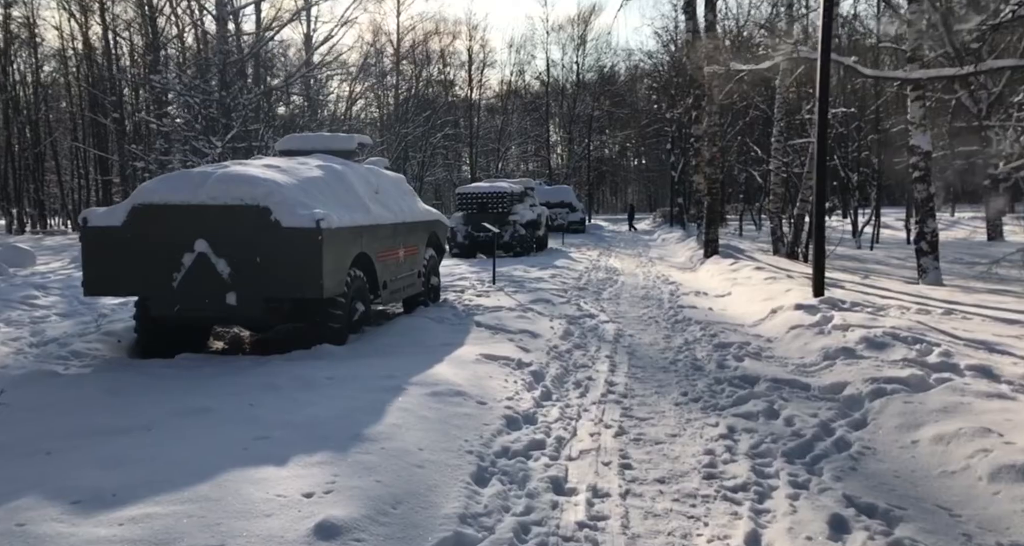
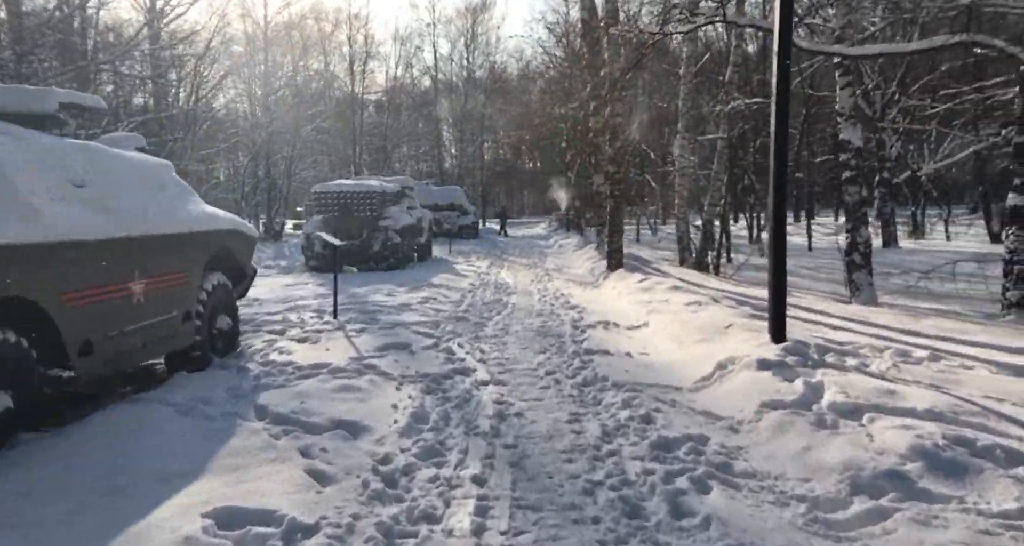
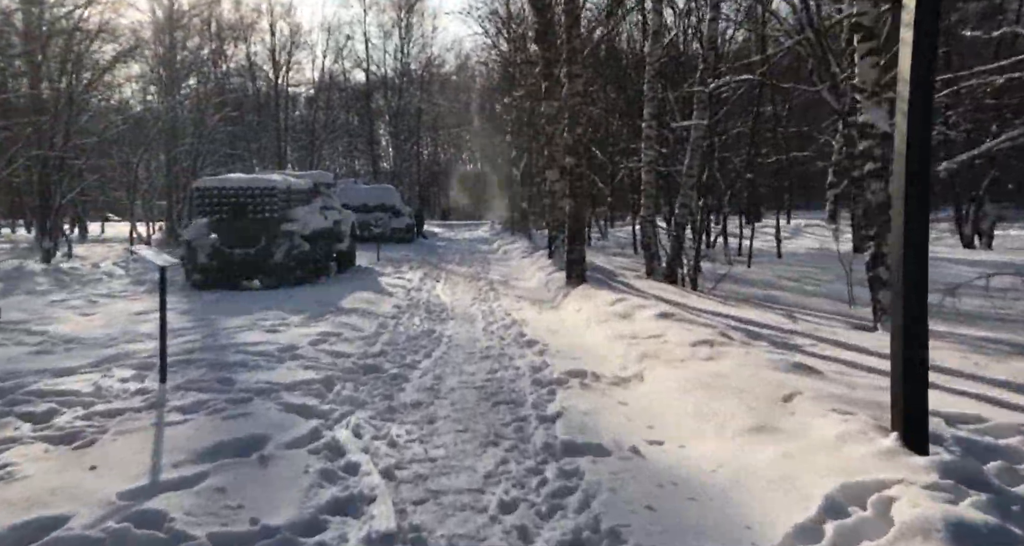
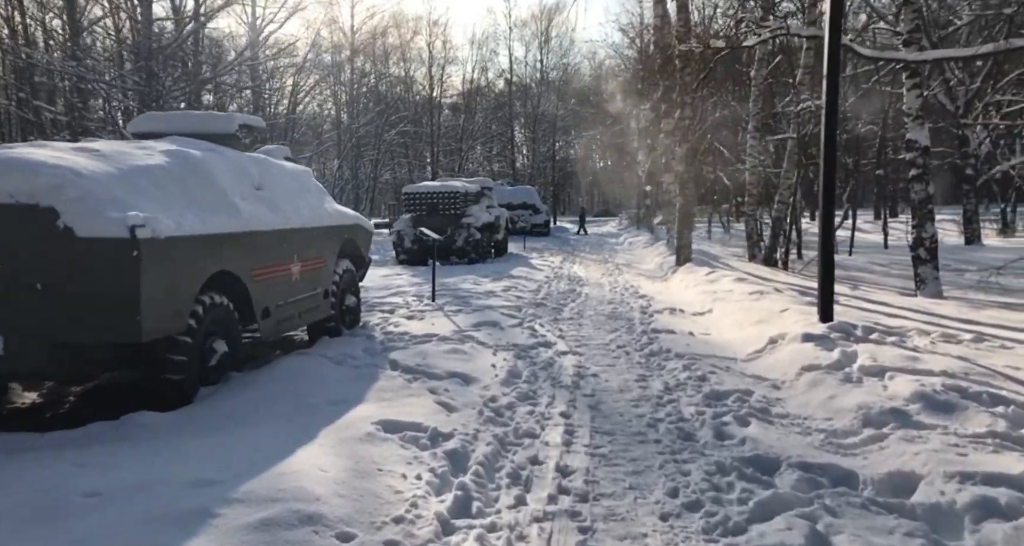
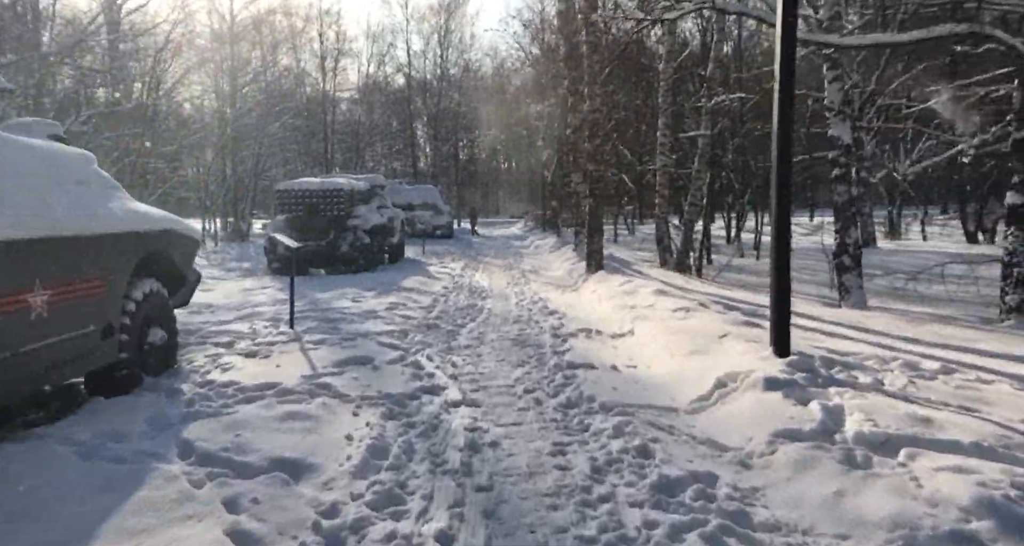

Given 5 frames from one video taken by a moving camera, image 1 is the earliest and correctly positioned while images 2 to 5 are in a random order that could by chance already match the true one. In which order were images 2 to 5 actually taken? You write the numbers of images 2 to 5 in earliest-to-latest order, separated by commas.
4, 2, 5, 3
